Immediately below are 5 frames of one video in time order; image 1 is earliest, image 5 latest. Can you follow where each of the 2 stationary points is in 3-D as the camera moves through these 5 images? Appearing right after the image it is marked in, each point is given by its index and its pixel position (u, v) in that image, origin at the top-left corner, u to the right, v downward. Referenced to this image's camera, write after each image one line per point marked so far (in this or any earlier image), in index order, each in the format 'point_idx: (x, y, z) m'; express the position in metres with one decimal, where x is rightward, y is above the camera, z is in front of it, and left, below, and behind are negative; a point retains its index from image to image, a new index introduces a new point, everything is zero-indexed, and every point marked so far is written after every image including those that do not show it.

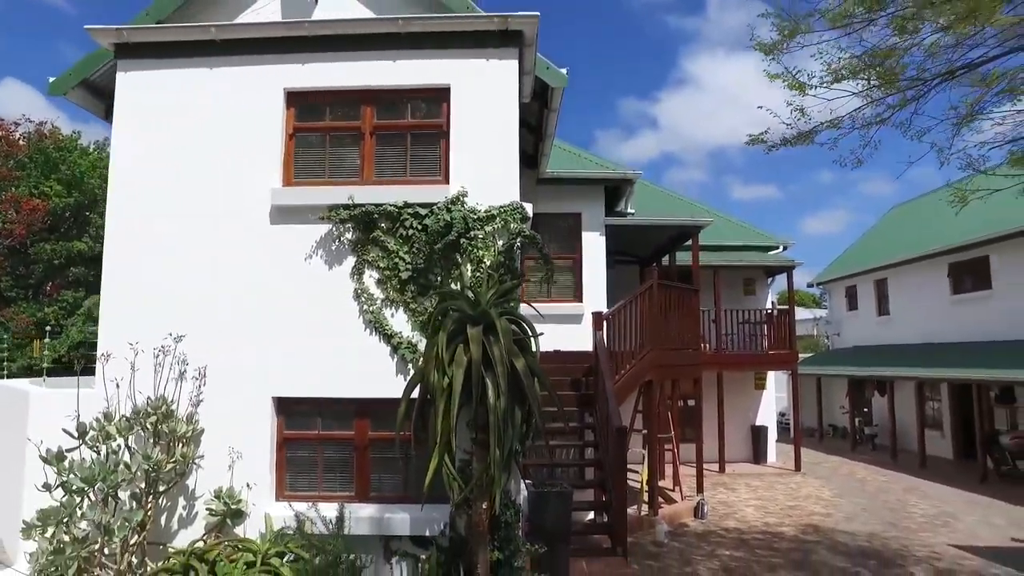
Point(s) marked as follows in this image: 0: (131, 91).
0: (-3.8, +1.9, +6.5) m
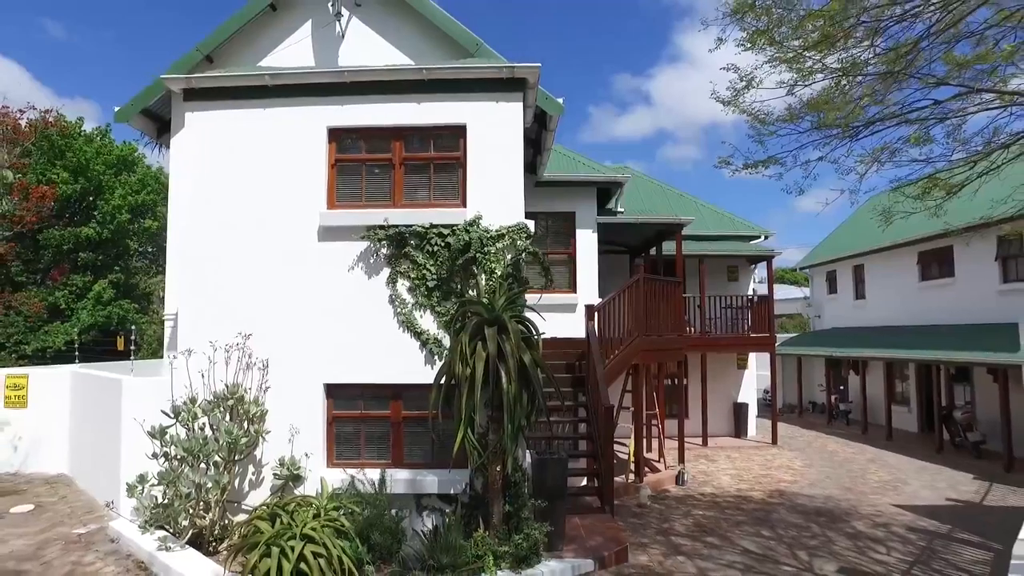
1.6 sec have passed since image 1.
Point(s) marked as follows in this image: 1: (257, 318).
0: (-3.7, +1.9, +7.7) m
1: (-2.8, -0.4, +7.4) m
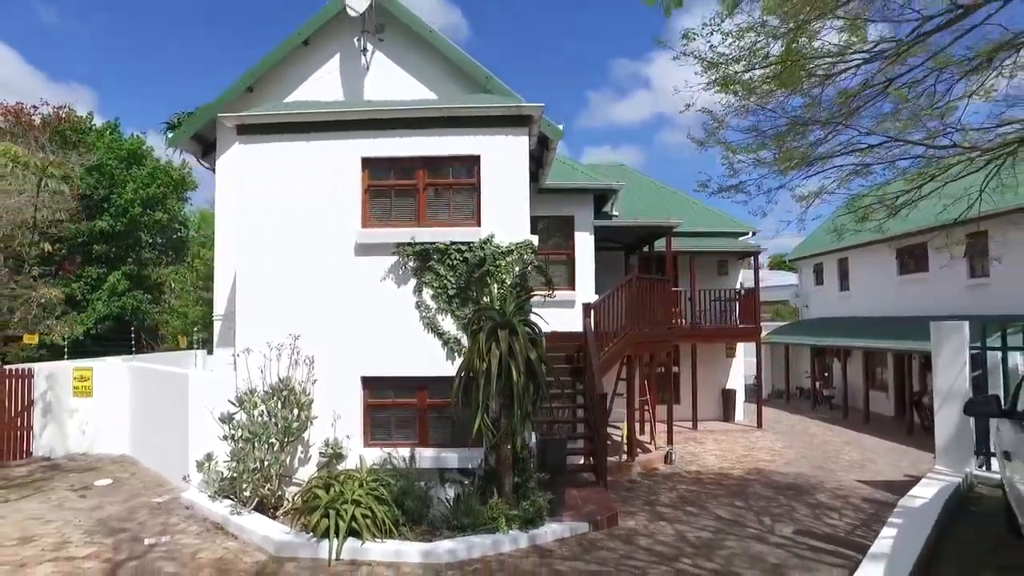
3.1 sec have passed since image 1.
0: (-3.6, +1.8, +9.0) m
1: (-2.7, -0.4, +8.7) m
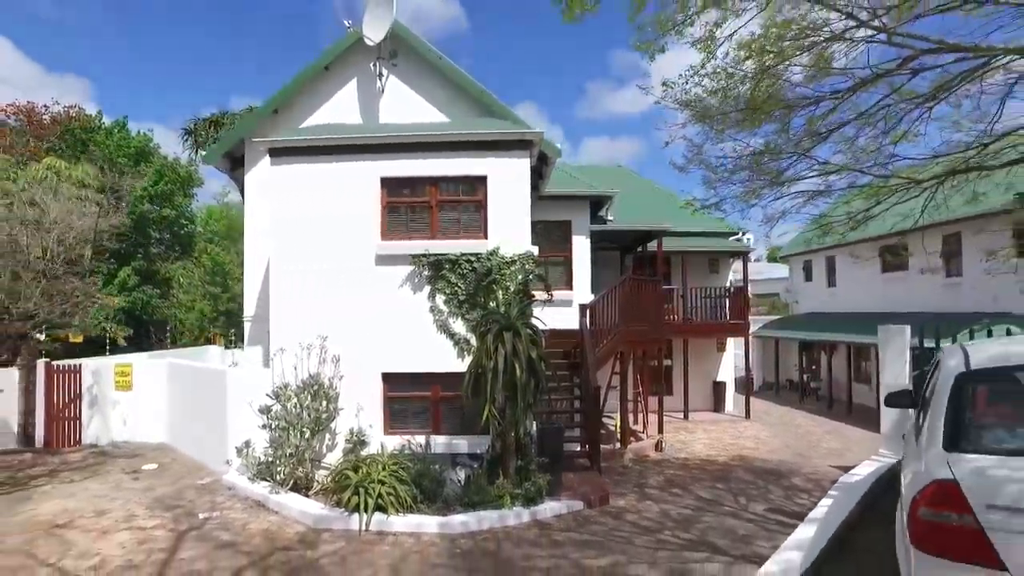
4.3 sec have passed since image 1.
0: (-3.6, +1.7, +10.1) m
1: (-2.7, -0.5, +9.8) m
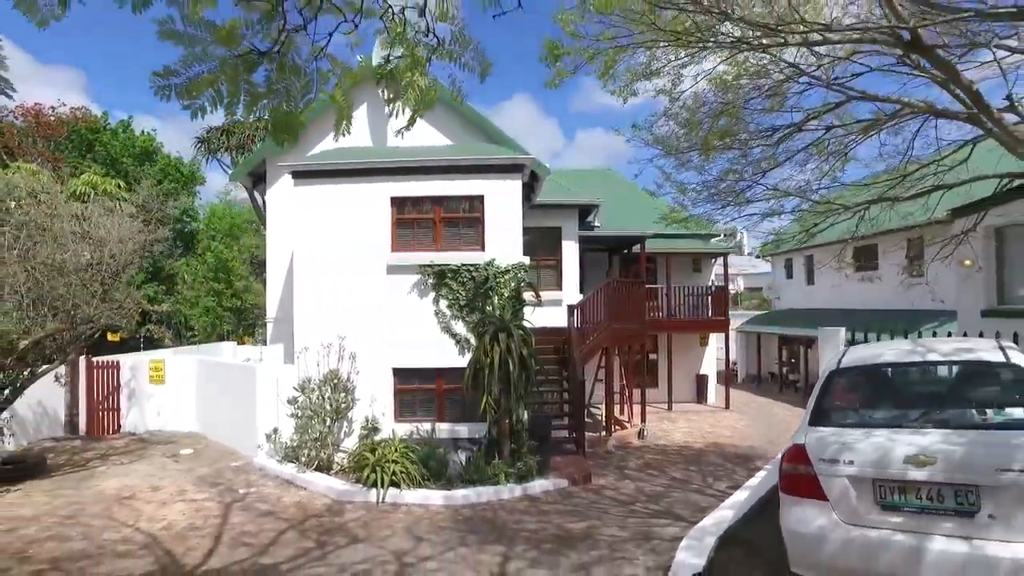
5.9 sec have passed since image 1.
0: (-3.7, +1.6, +11.4) m
1: (-2.8, -0.6, +11.2) m
